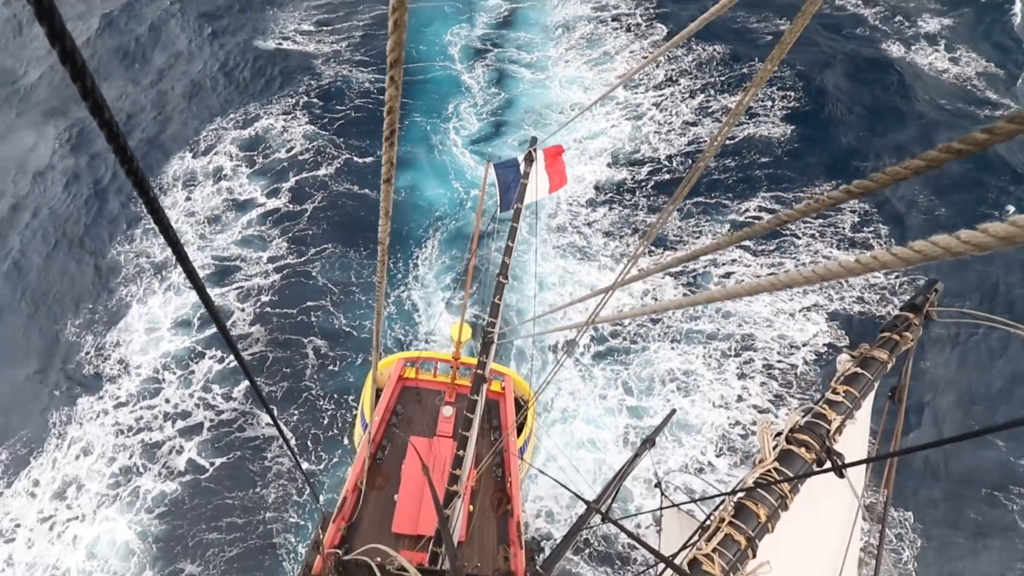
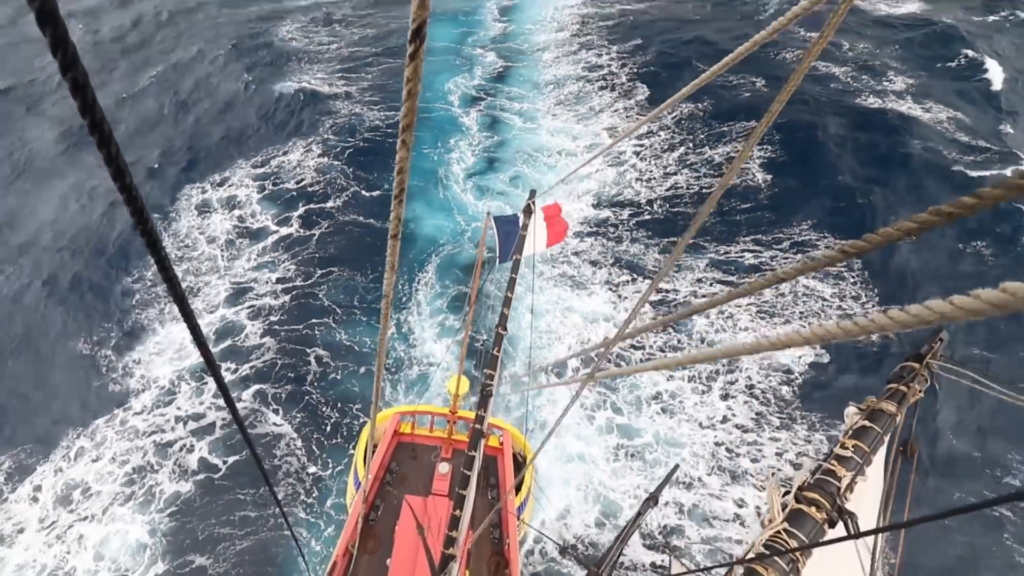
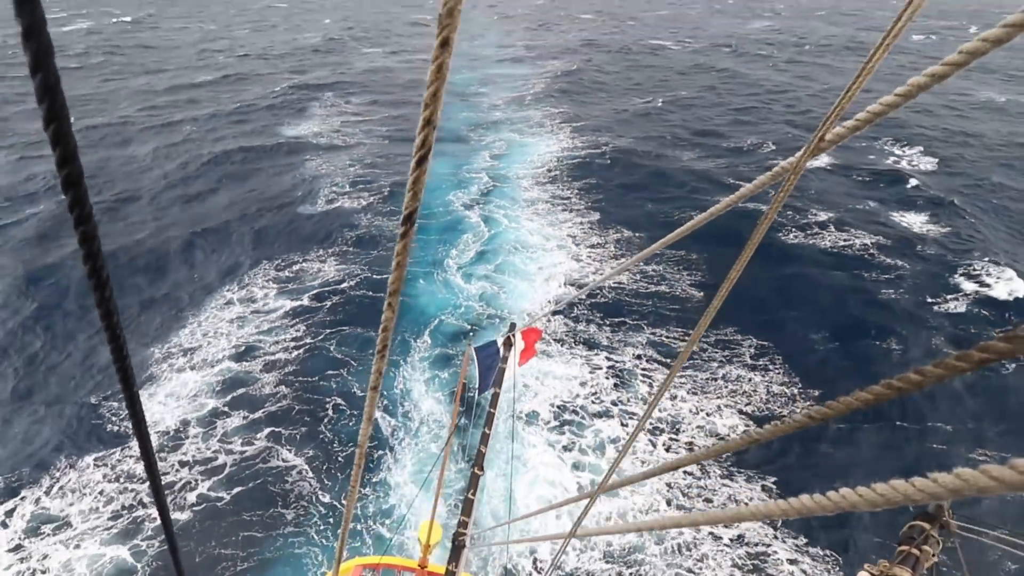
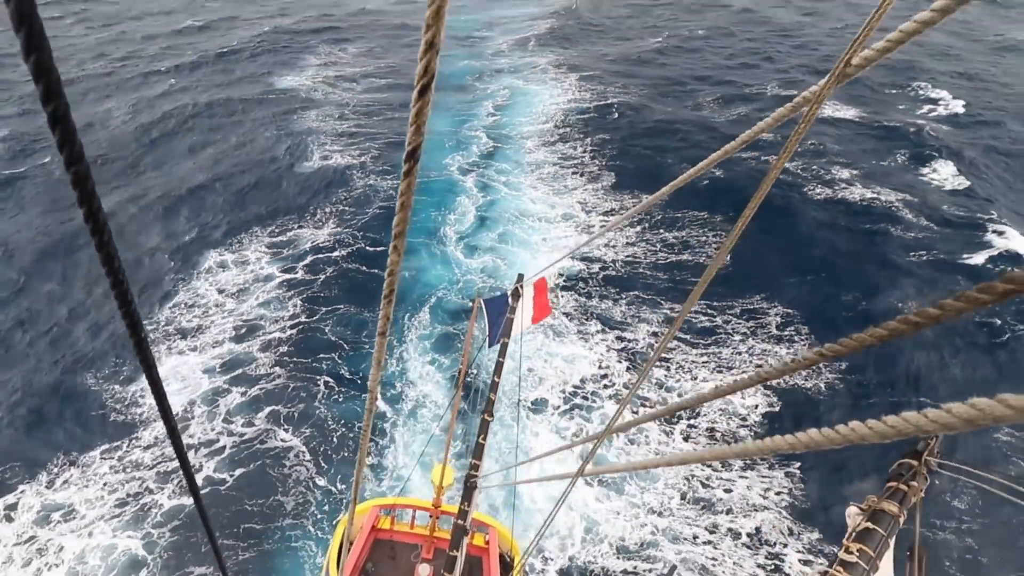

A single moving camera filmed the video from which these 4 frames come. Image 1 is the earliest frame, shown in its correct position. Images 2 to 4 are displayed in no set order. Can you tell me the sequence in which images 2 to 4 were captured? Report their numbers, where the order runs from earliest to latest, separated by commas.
2, 4, 3
